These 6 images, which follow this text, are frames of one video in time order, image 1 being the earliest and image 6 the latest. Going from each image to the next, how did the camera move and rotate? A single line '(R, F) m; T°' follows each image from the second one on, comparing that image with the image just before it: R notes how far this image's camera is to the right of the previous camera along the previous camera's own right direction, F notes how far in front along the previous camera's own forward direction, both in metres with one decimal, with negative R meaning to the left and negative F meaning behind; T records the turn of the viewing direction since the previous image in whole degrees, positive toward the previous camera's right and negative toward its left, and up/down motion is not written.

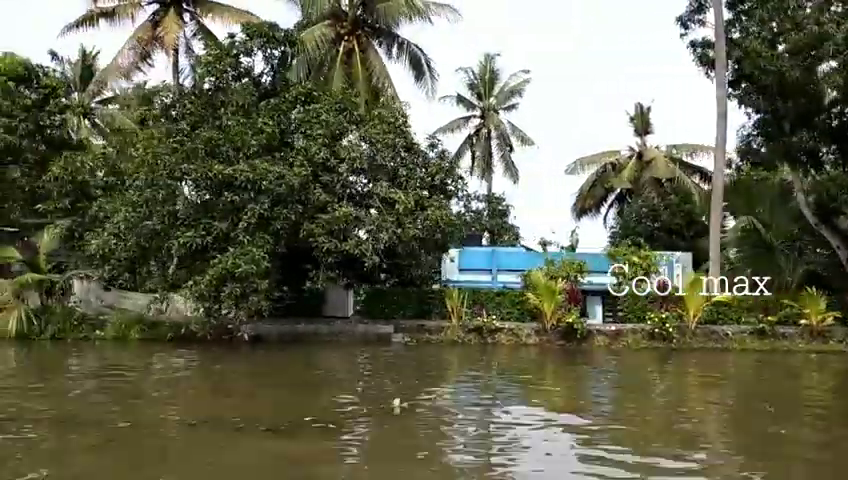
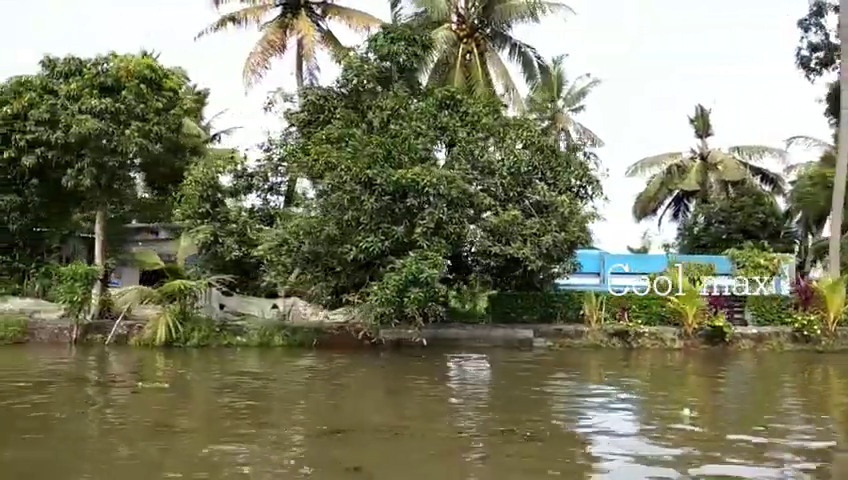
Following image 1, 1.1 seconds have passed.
(-5.3, +0.2) m; +1°
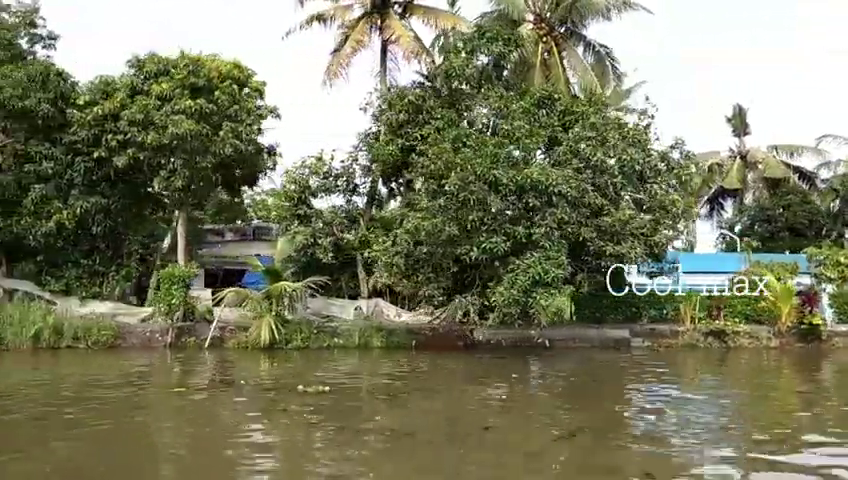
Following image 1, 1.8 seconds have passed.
(-3.7, +0.1) m; +1°
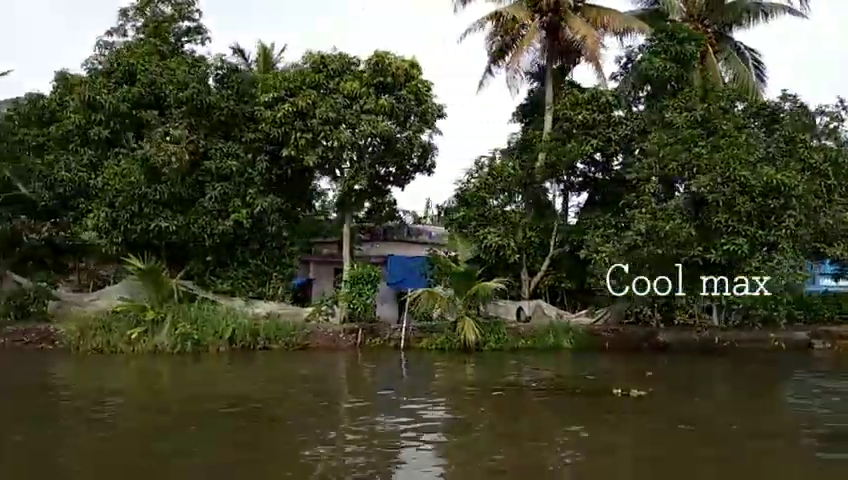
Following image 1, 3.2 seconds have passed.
(-7.1, +0.2) m; +2°
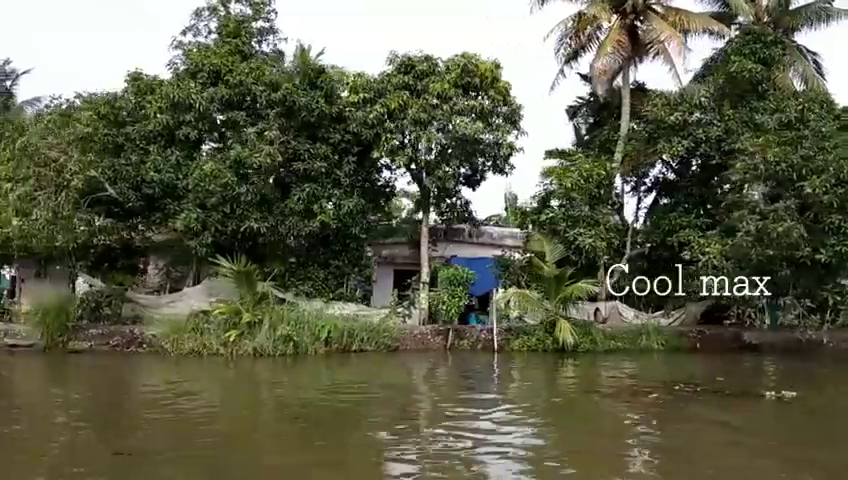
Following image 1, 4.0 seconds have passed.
(-3.4, +0.1) m; +1°
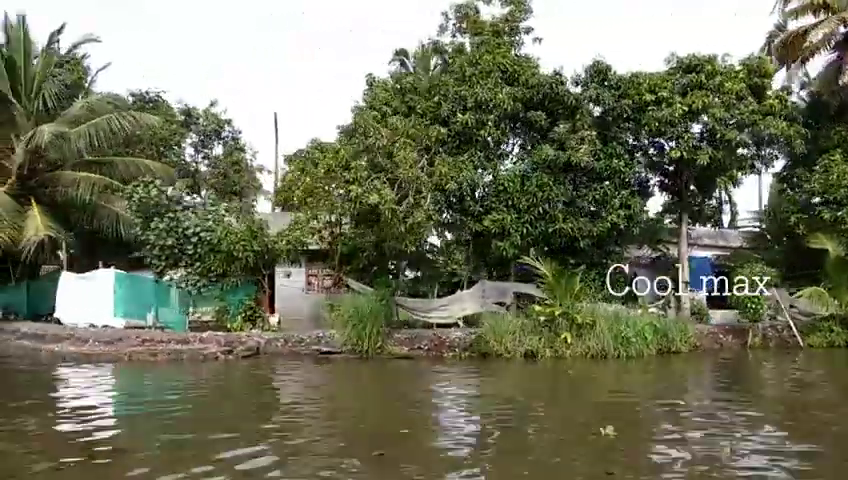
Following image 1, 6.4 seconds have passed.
(-11.4, +0.4) m; +3°
